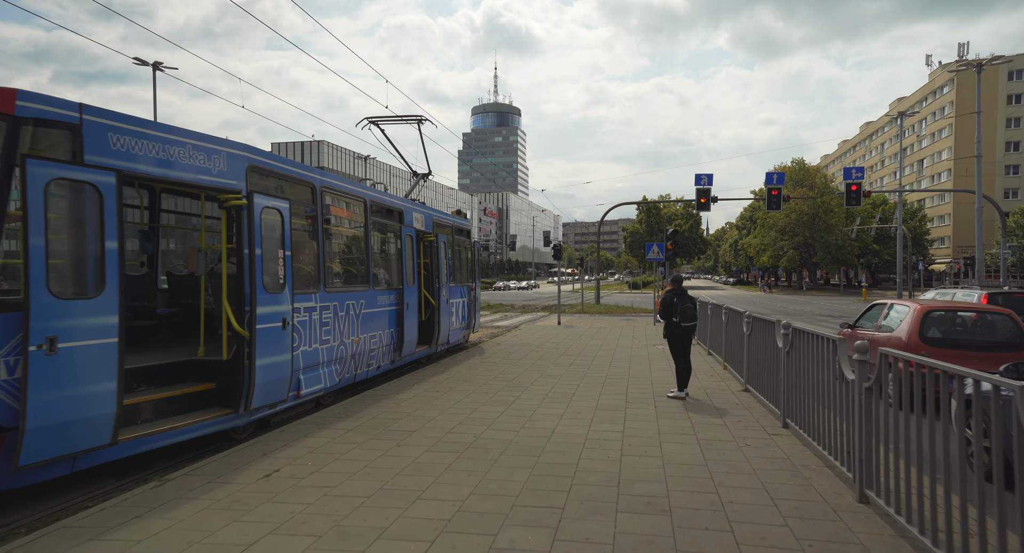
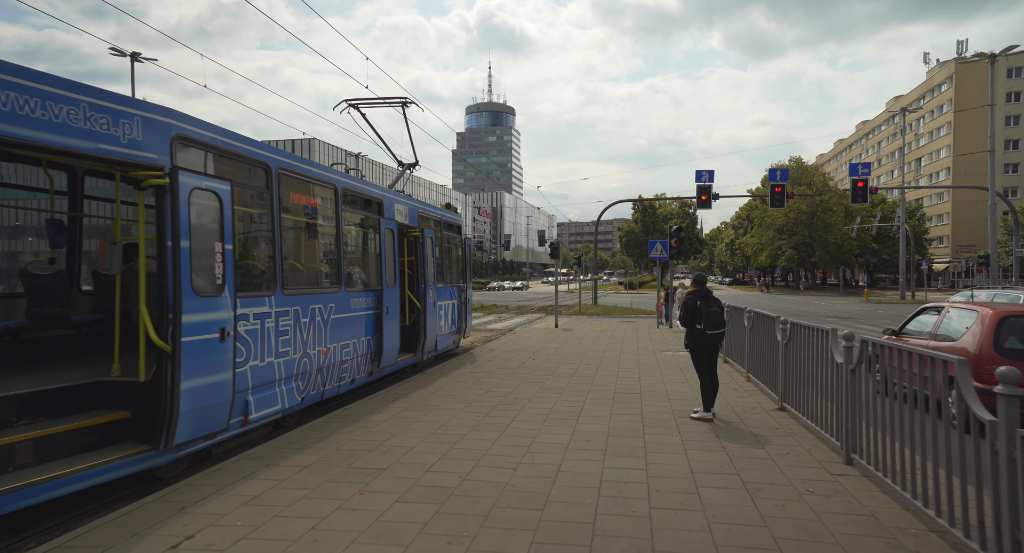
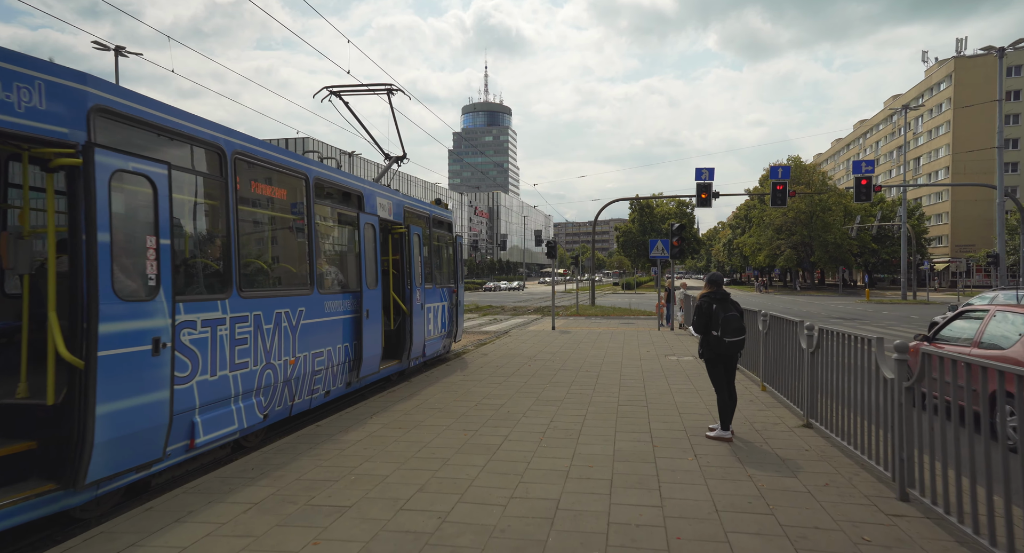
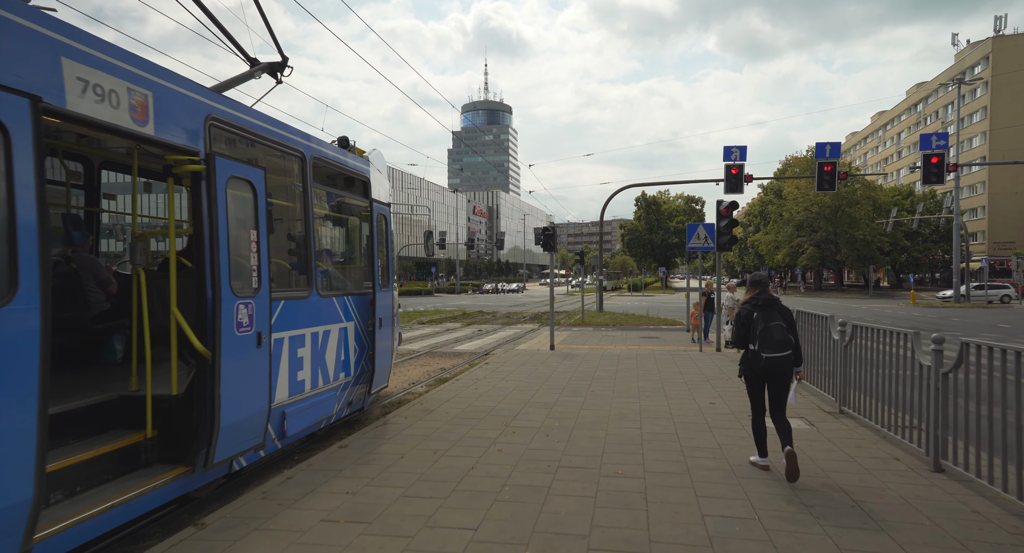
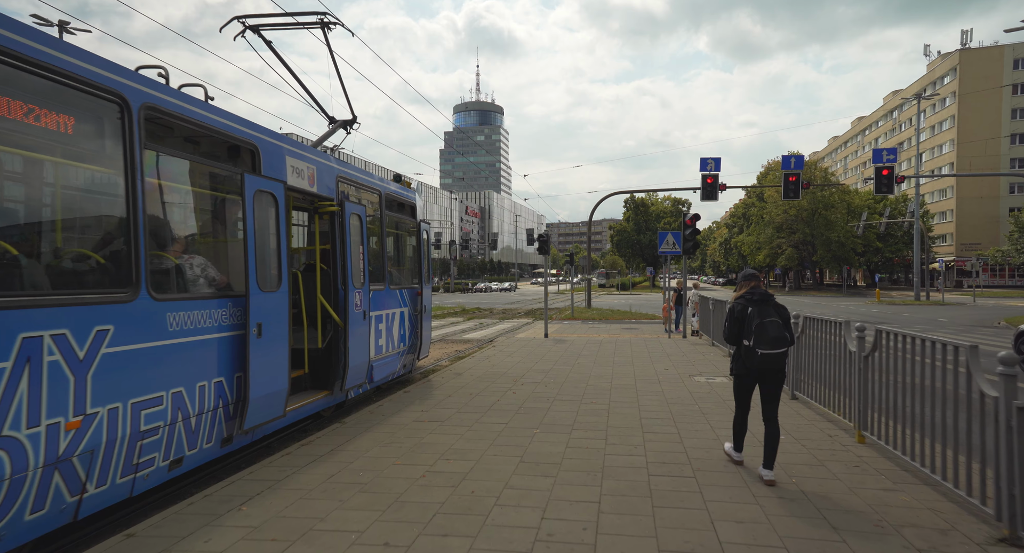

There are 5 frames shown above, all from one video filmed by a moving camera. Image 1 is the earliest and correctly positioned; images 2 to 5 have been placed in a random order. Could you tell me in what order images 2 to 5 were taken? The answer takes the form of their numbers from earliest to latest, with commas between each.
2, 3, 5, 4
